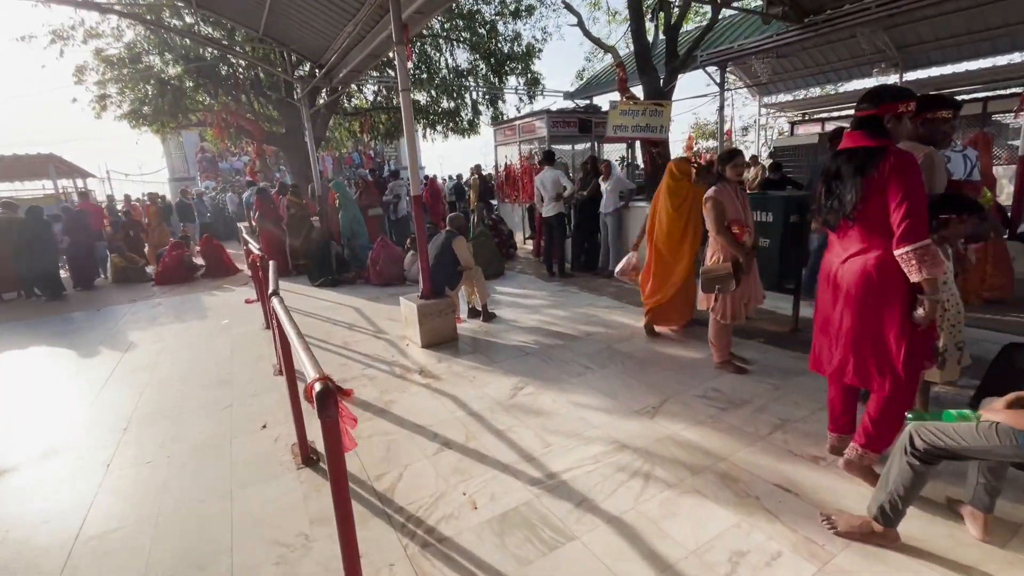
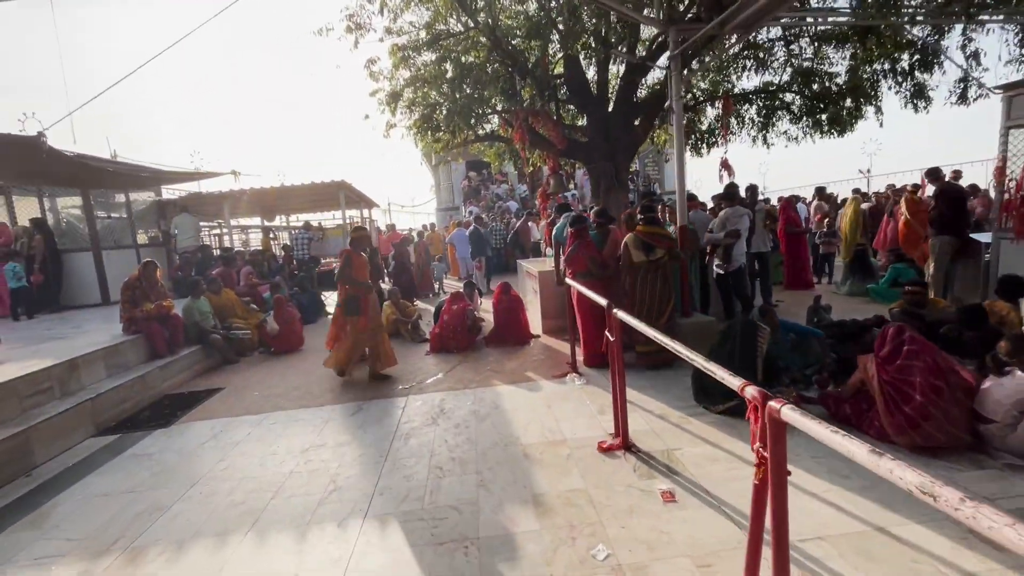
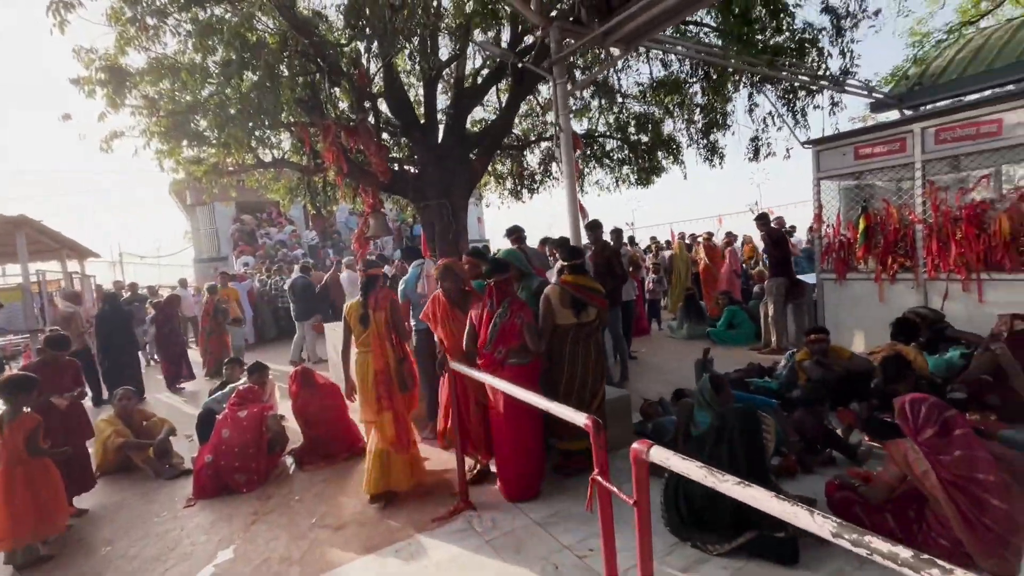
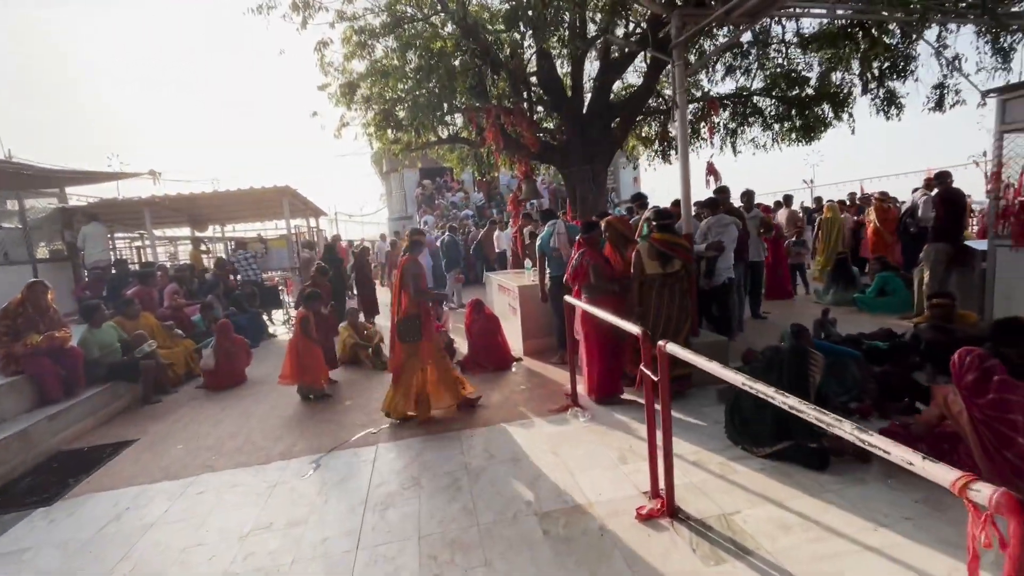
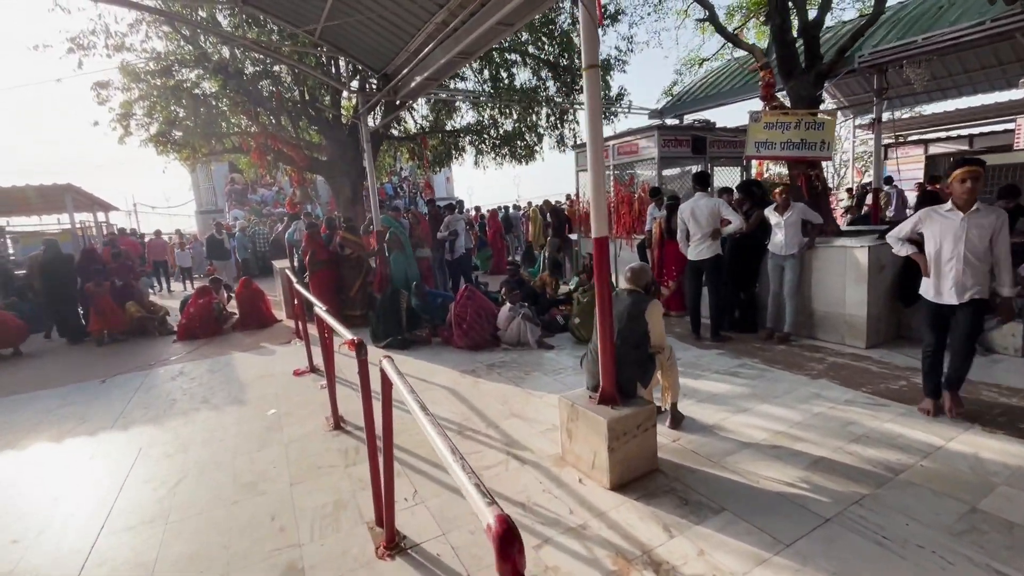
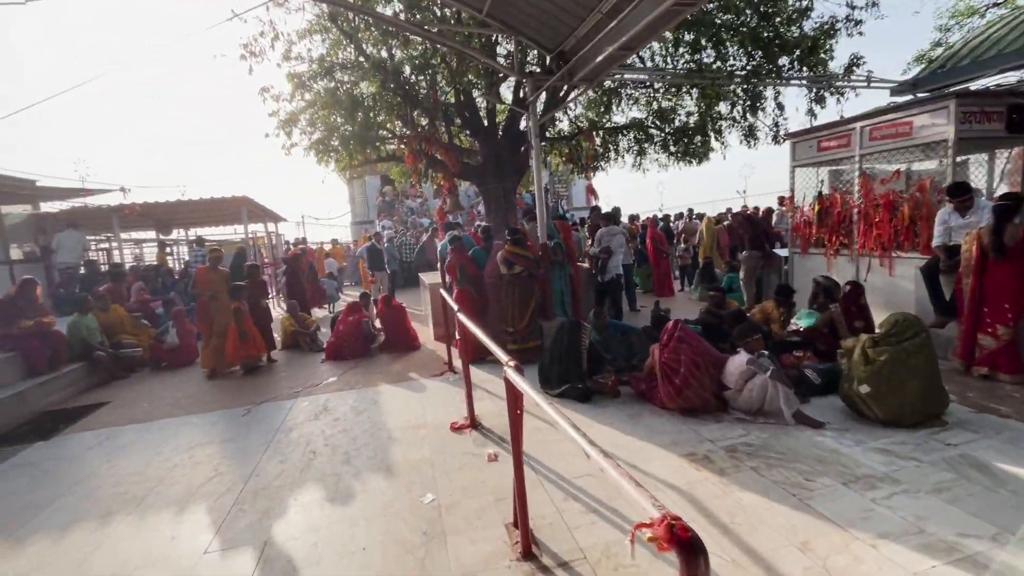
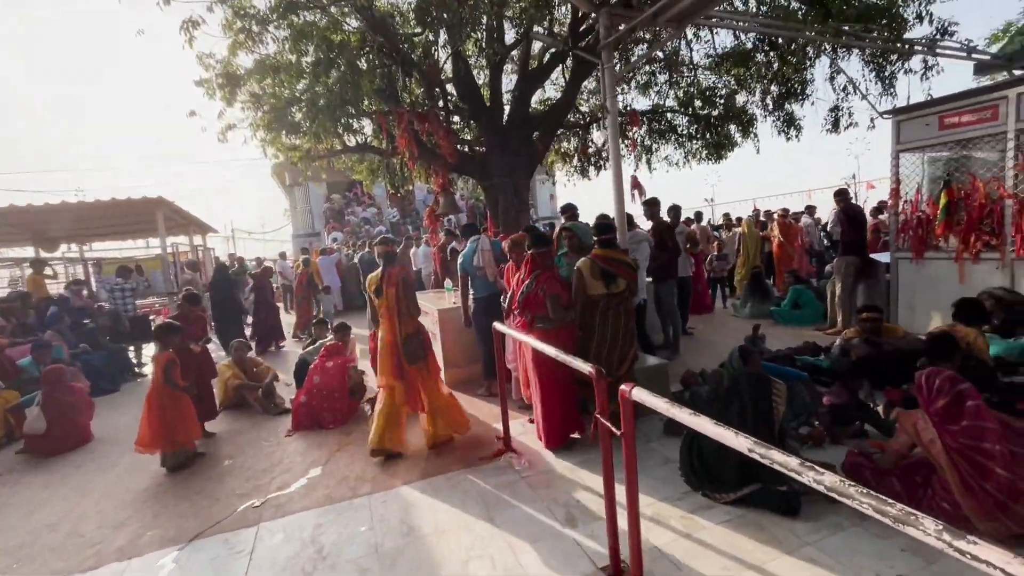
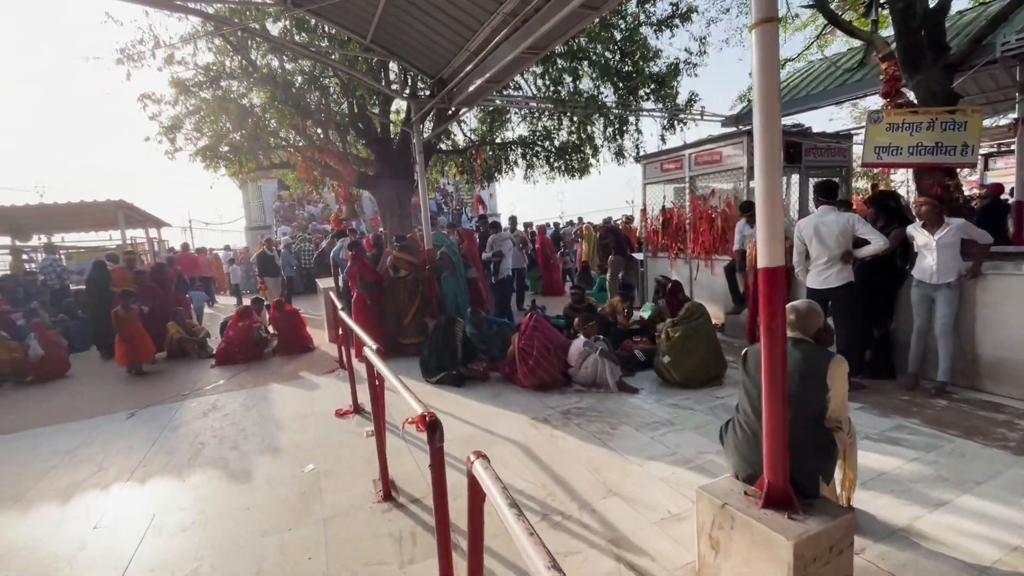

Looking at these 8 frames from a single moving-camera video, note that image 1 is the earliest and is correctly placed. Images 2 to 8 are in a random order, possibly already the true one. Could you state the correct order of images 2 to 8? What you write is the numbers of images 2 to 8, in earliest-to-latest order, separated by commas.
5, 8, 6, 2, 4, 7, 3
